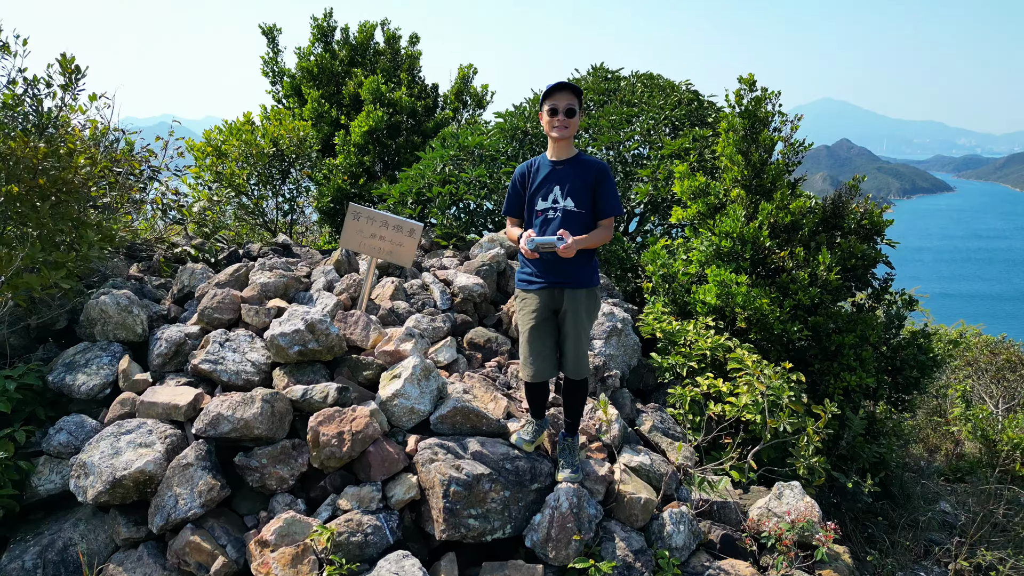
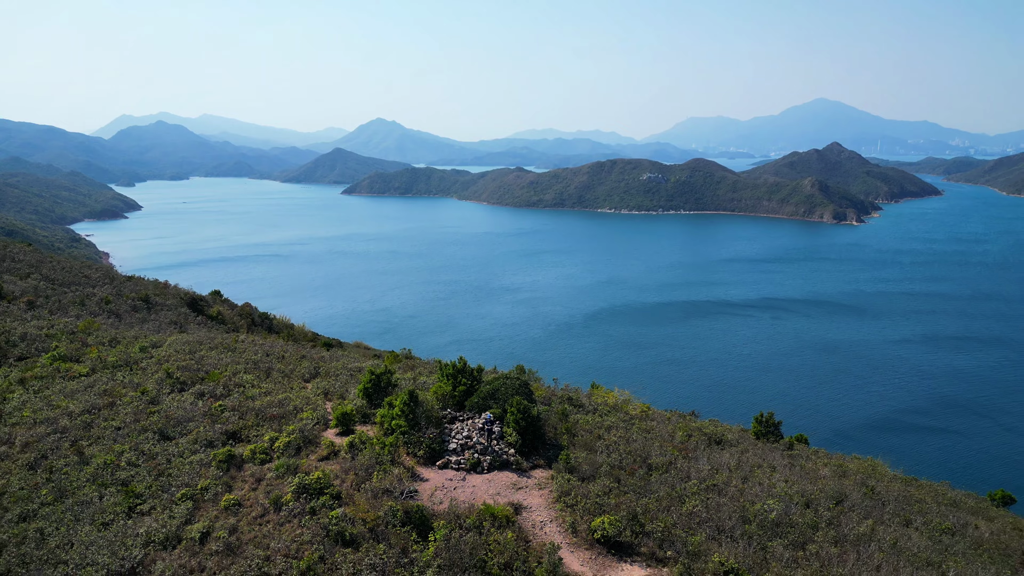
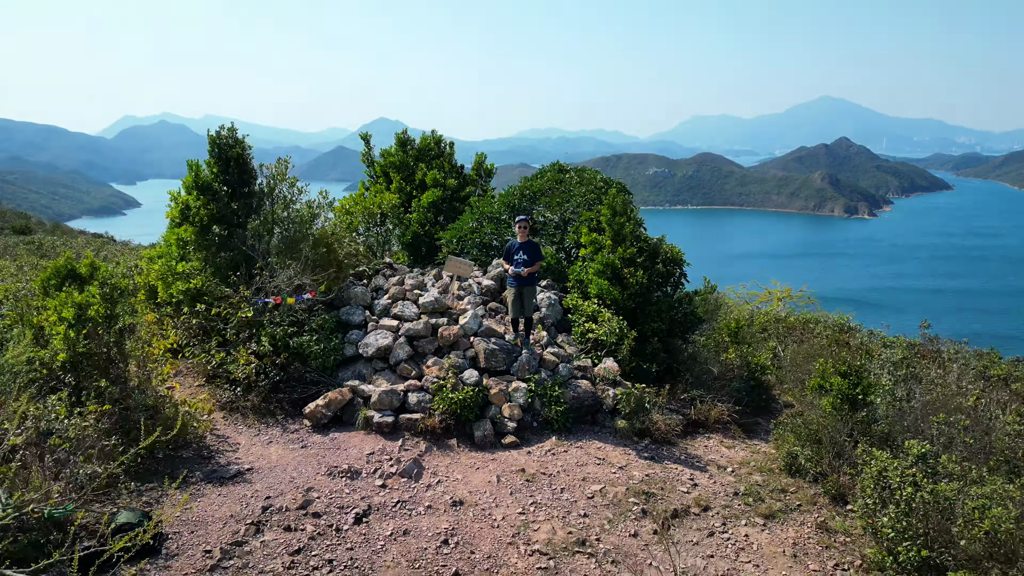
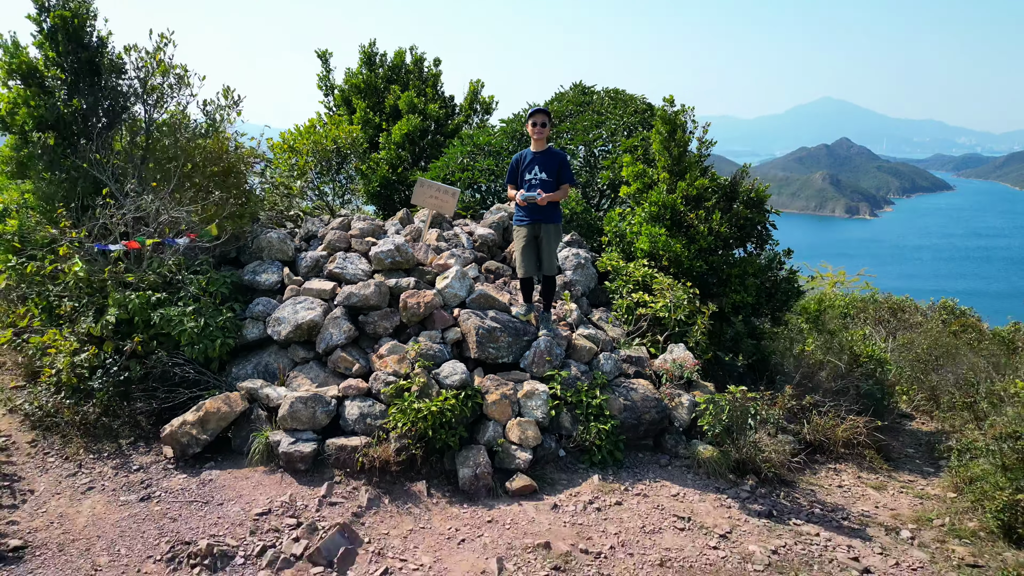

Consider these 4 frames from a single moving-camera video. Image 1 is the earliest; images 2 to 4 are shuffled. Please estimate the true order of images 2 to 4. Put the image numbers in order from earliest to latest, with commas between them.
4, 3, 2
